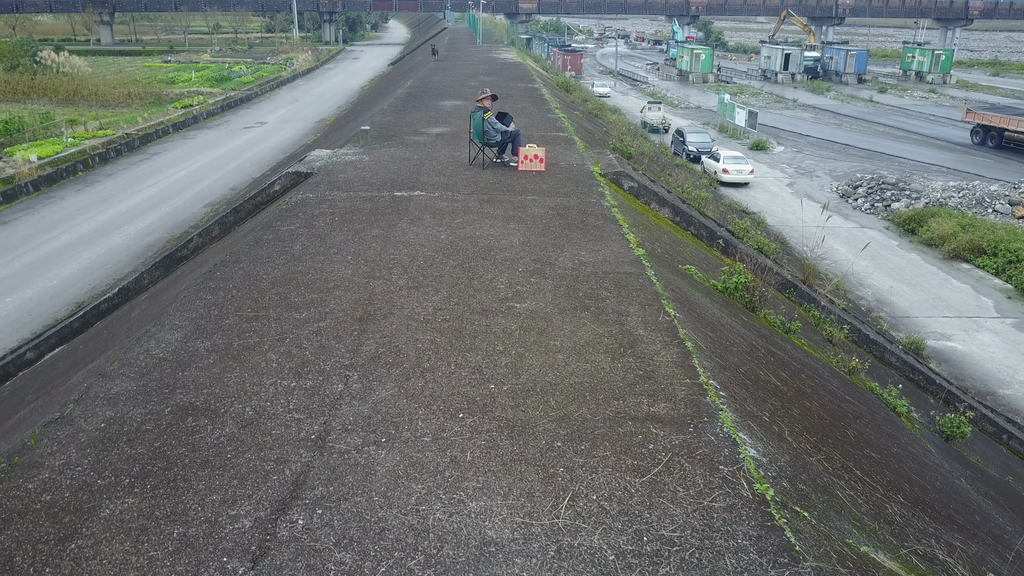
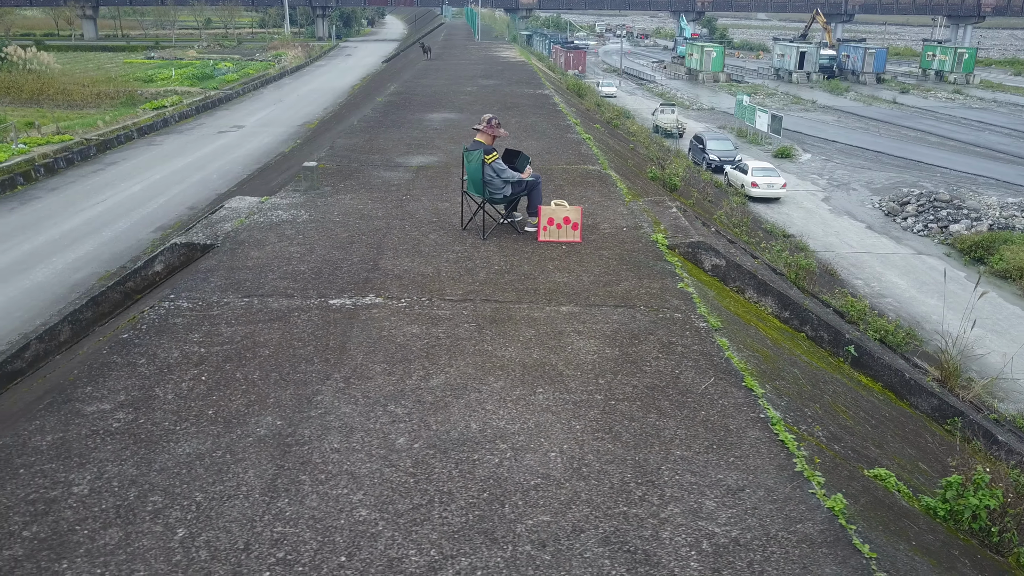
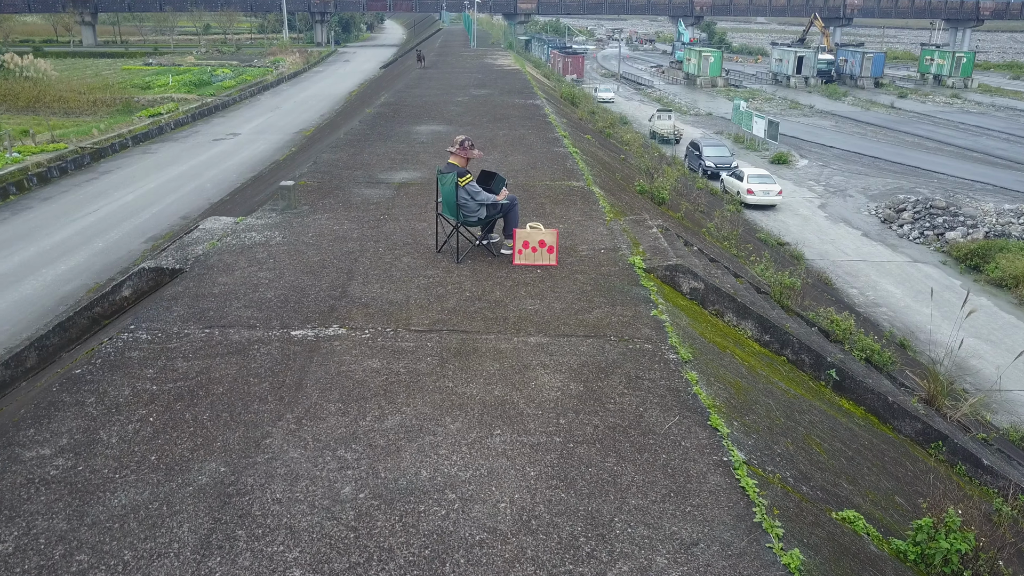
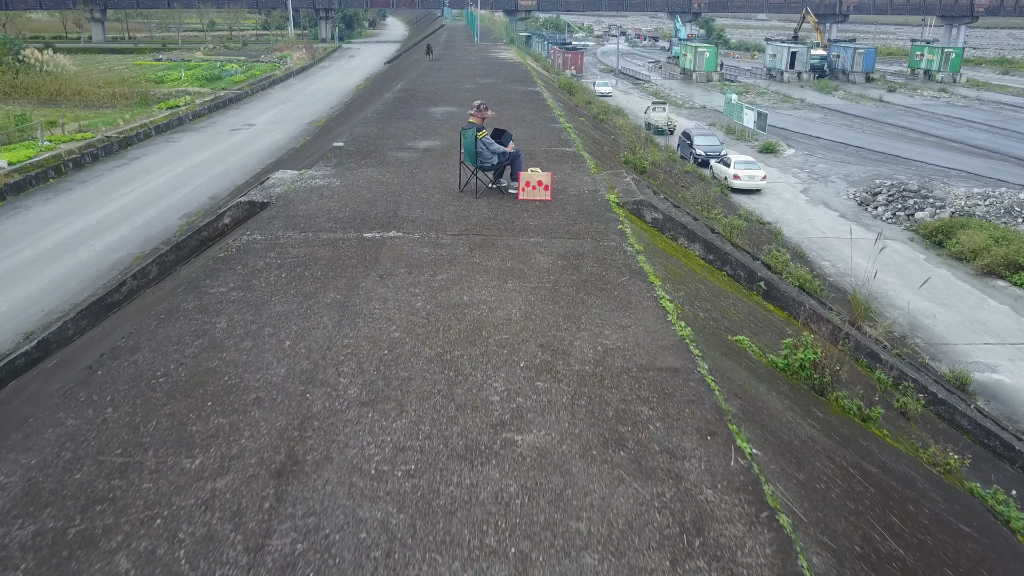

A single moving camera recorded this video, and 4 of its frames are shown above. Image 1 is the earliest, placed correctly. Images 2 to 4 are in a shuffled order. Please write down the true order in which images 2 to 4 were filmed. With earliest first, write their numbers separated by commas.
4, 3, 2
